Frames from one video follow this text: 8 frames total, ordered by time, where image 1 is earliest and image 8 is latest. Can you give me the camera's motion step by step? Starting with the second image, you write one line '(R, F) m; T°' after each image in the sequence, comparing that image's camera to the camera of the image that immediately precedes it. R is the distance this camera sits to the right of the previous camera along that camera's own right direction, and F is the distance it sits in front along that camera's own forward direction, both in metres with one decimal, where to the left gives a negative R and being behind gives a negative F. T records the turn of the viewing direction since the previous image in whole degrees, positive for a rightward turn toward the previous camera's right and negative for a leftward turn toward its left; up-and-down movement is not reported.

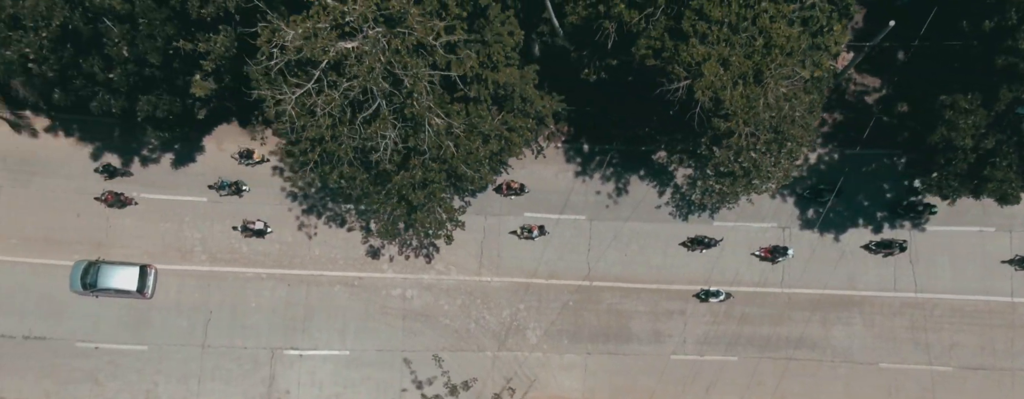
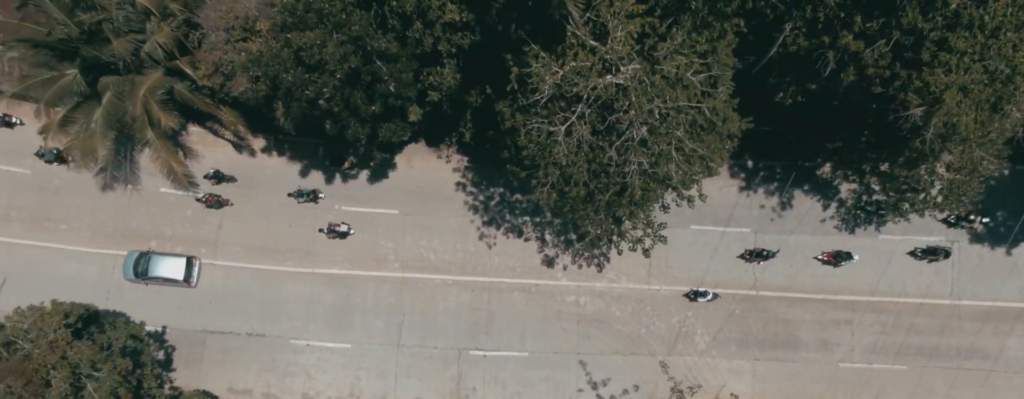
(-3.5, -2.6) m; -6°
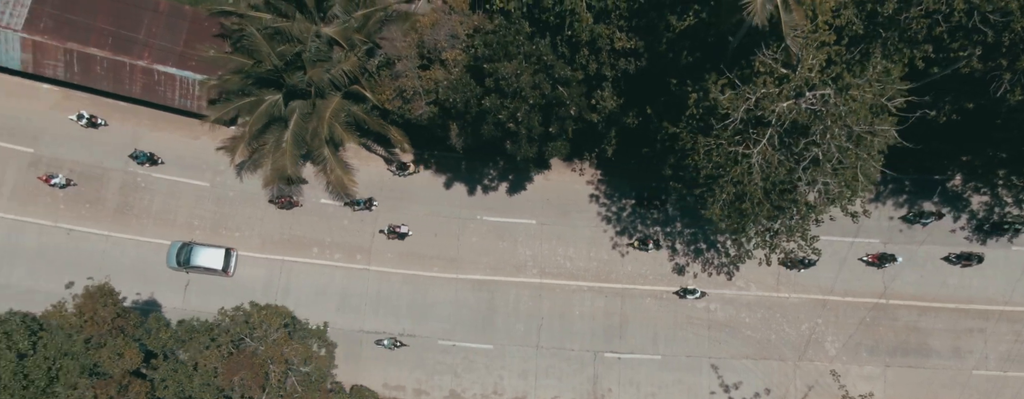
(-3.3, -2.2) m; -4°
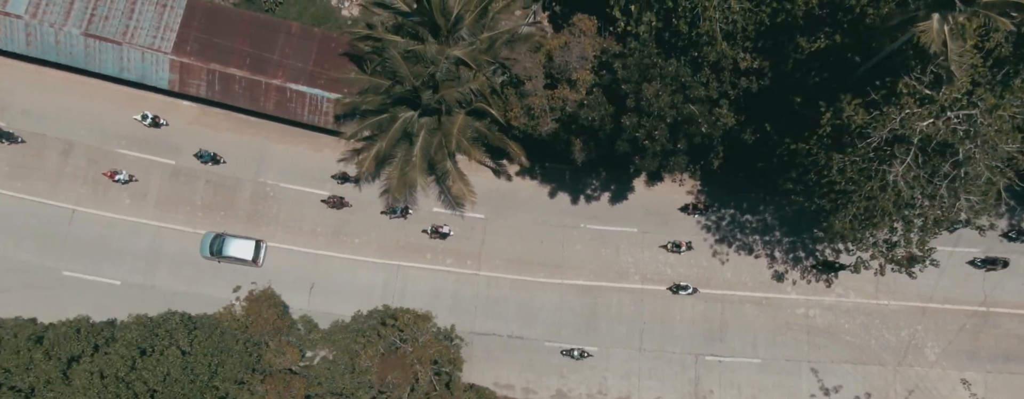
(-3.0, -1.9) m; -3°
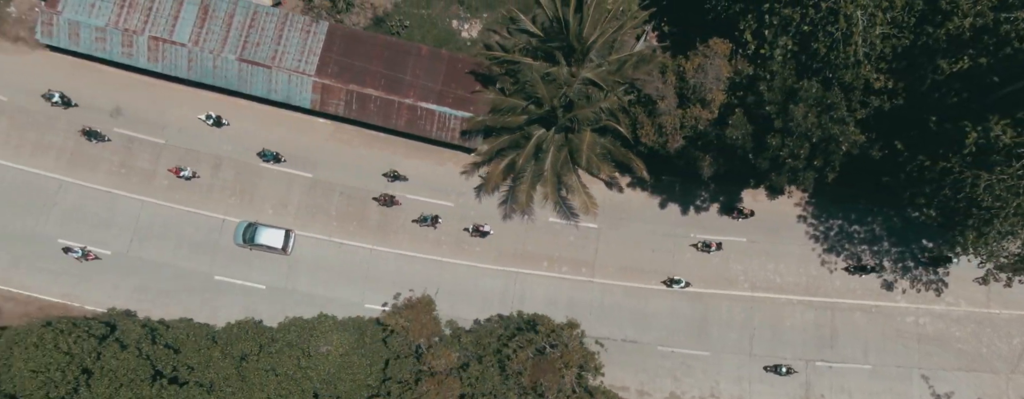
(-3.3, -2.1) m; -3°
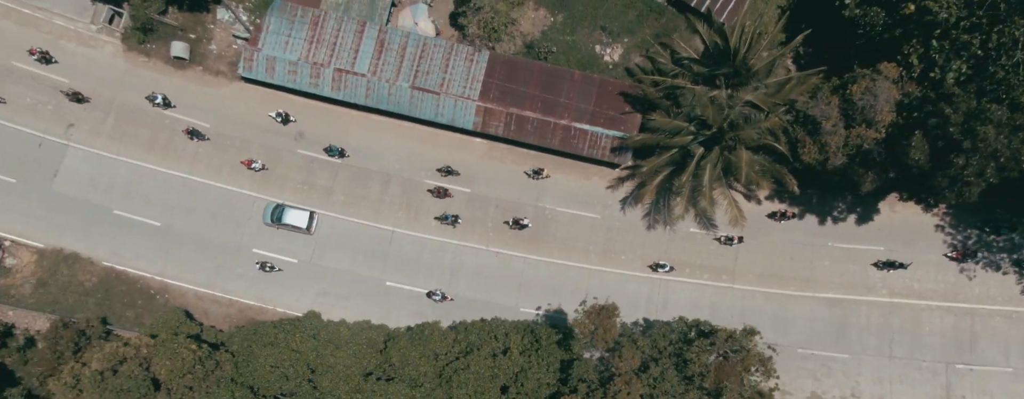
(-4.2, -3.3) m; -5°
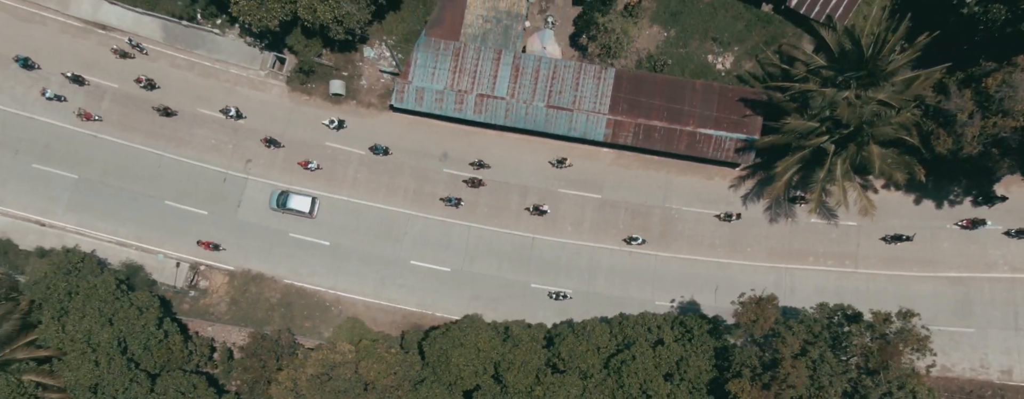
(-4.1, -4.1) m; -4°
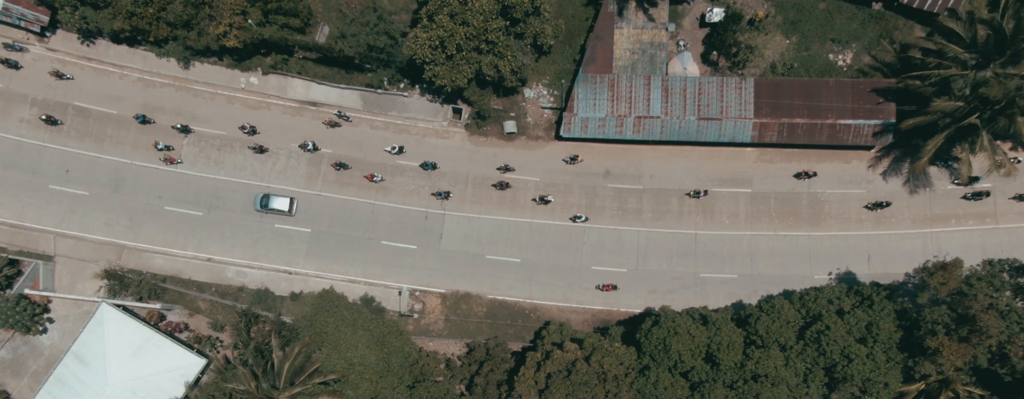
(-5.9, -7.4) m; -5°
